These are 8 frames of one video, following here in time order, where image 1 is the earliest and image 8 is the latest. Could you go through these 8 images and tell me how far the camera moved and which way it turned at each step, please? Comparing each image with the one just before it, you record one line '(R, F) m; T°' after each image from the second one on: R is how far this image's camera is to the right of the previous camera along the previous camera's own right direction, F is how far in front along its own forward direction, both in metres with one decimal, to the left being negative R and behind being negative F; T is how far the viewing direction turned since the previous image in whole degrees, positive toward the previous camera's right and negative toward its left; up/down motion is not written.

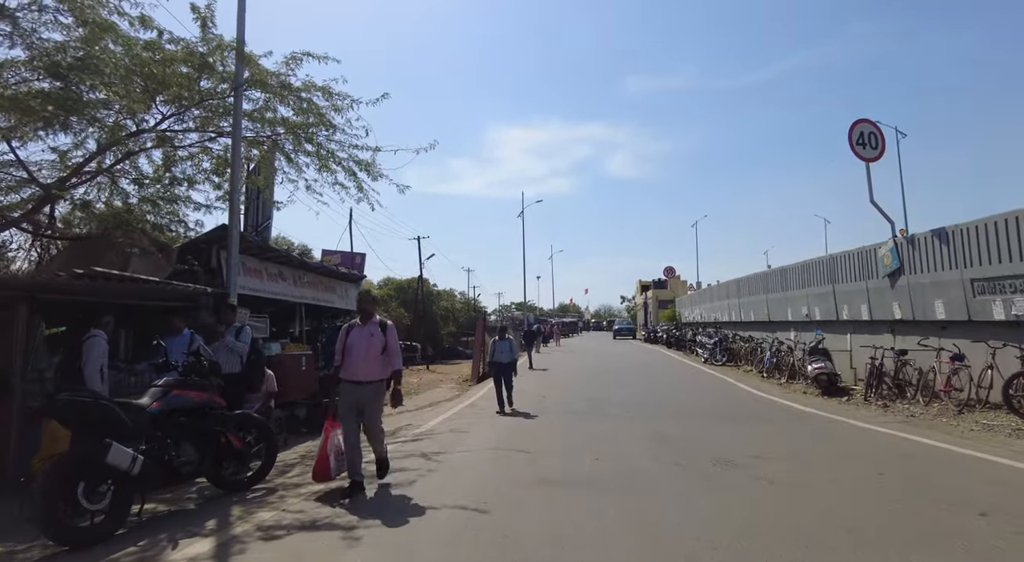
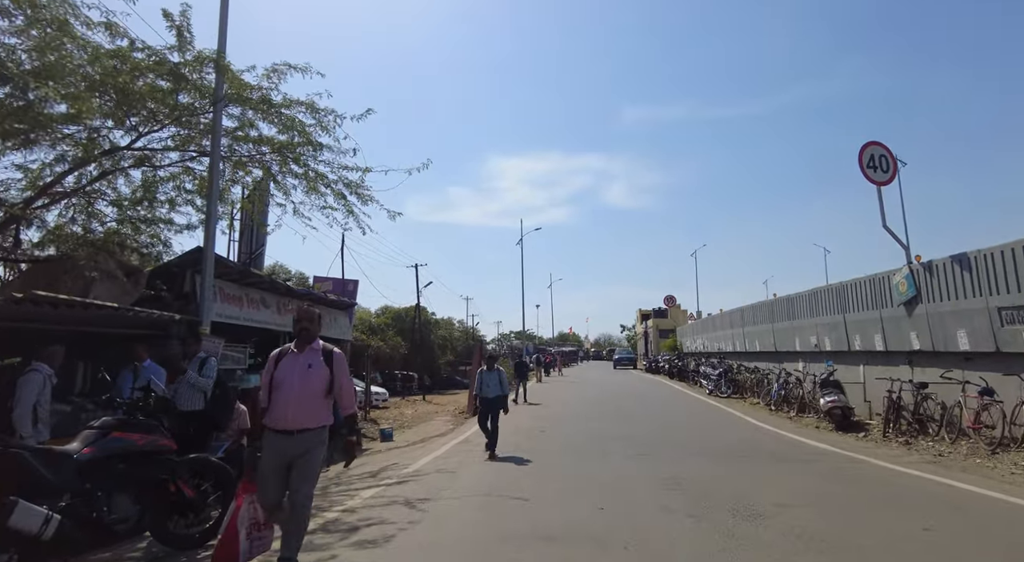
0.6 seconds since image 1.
(+0.1, +0.6) m; 0°
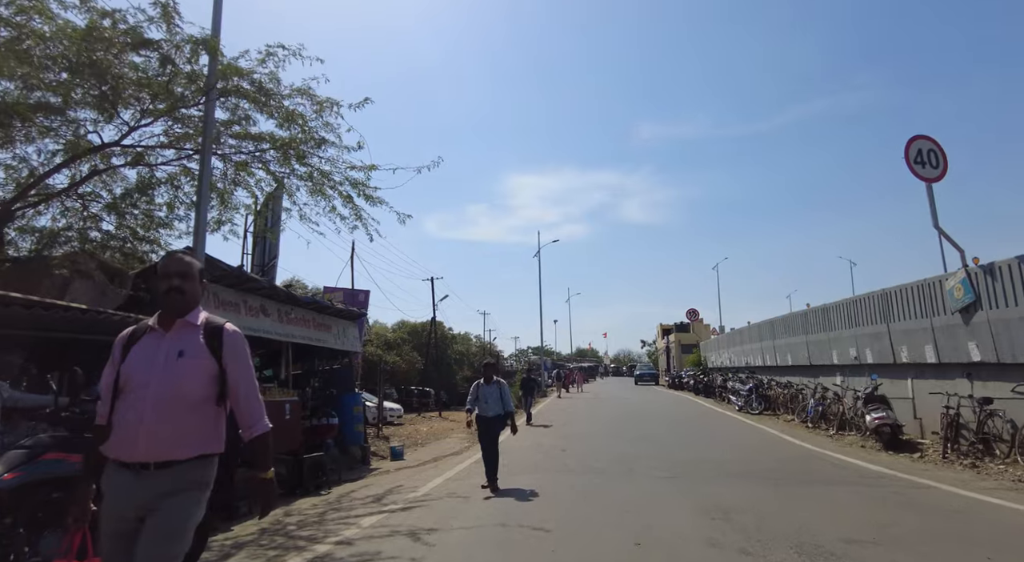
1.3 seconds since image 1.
(0.0, +0.8) m; -2°
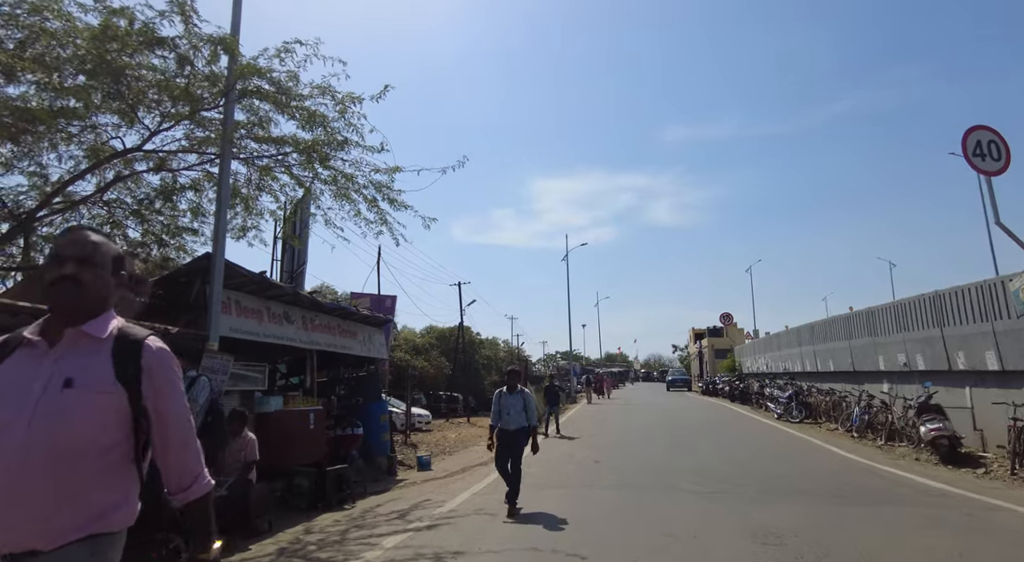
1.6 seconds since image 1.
(0.0, +0.4) m; -3°
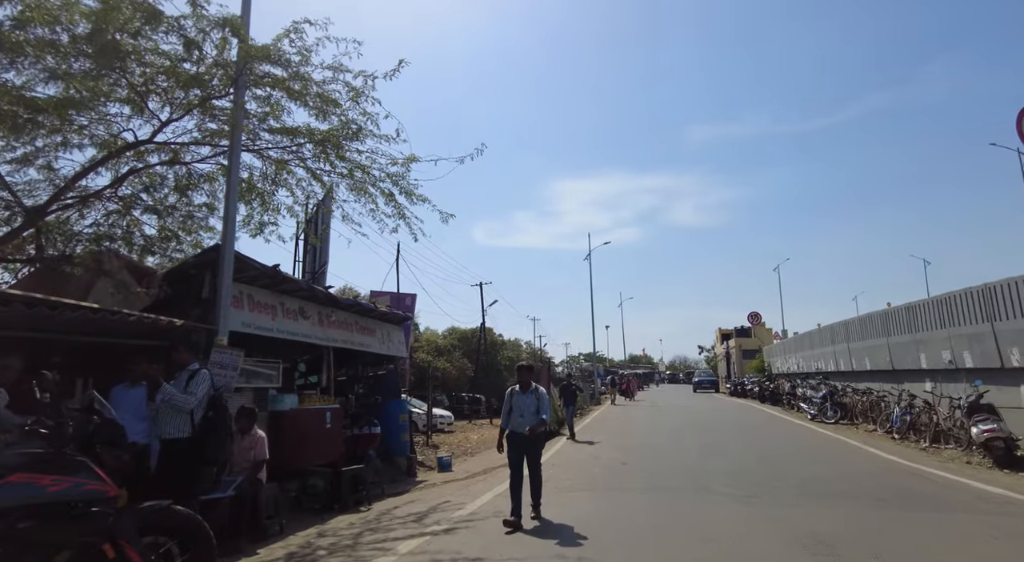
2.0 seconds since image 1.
(0.0, +0.4) m; -2°
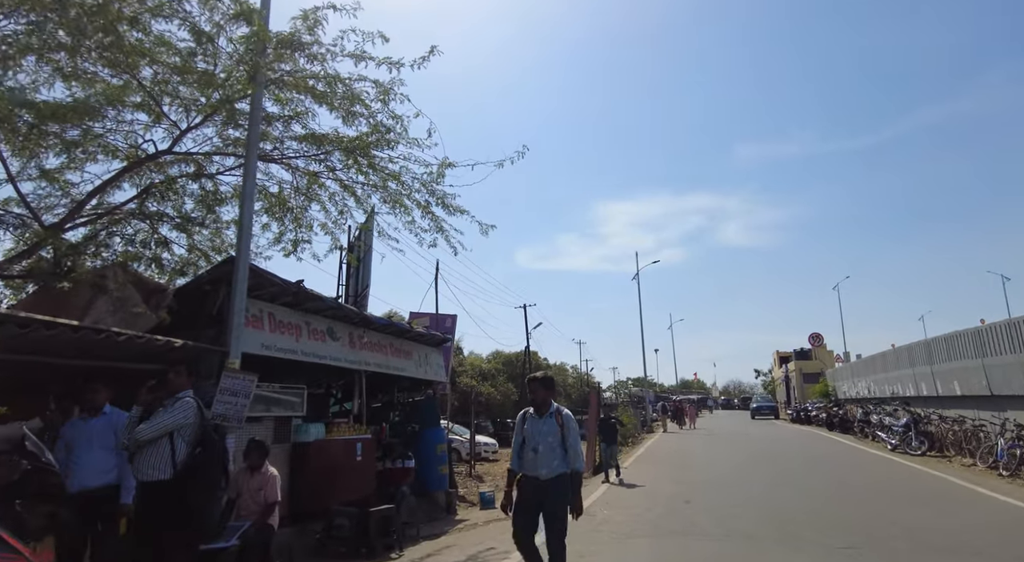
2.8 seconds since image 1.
(0.0, +1.0) m; -4°
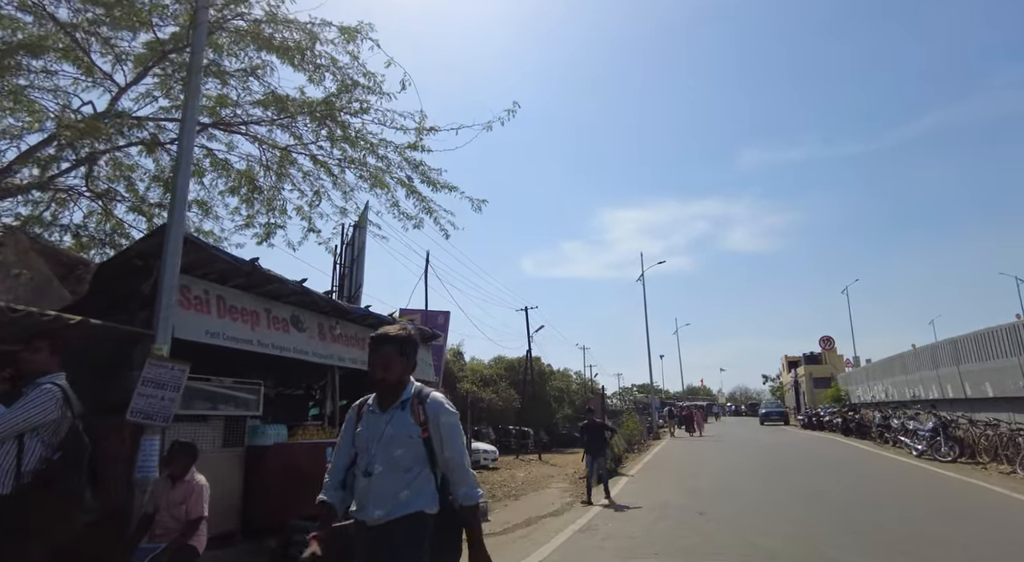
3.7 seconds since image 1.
(+0.2, +1.0) m; 0°
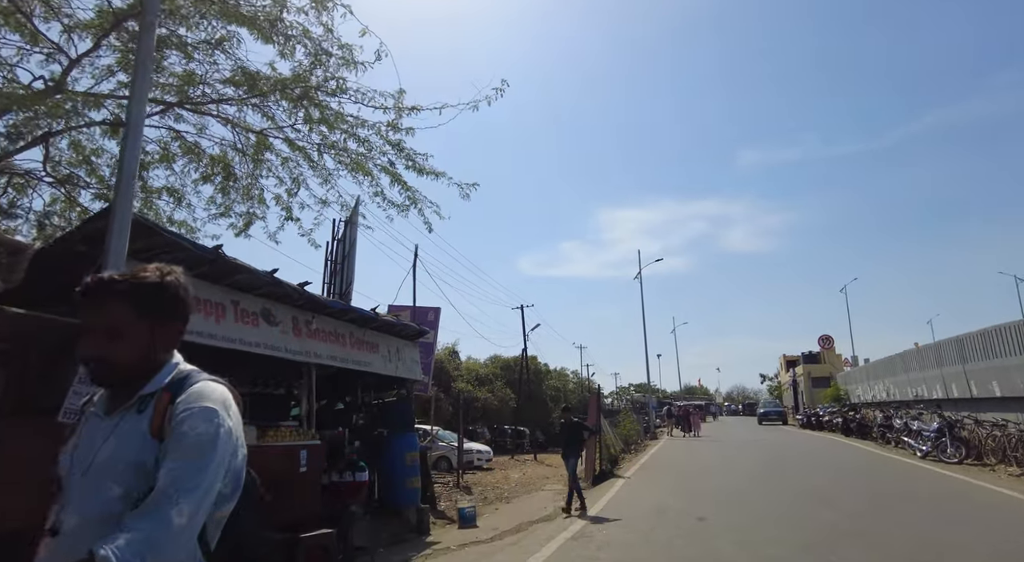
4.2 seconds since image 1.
(+0.1, +0.5) m; 0°
